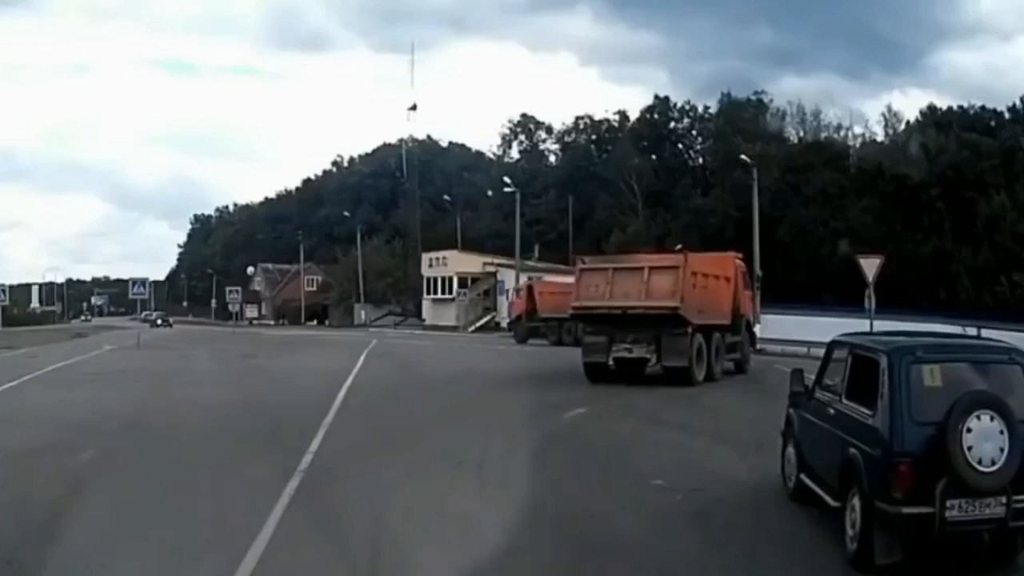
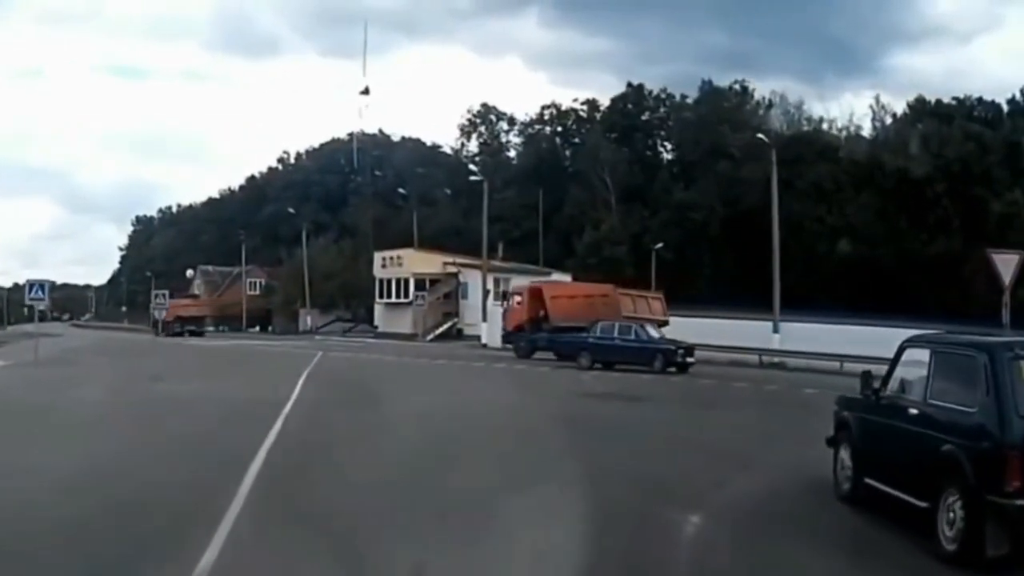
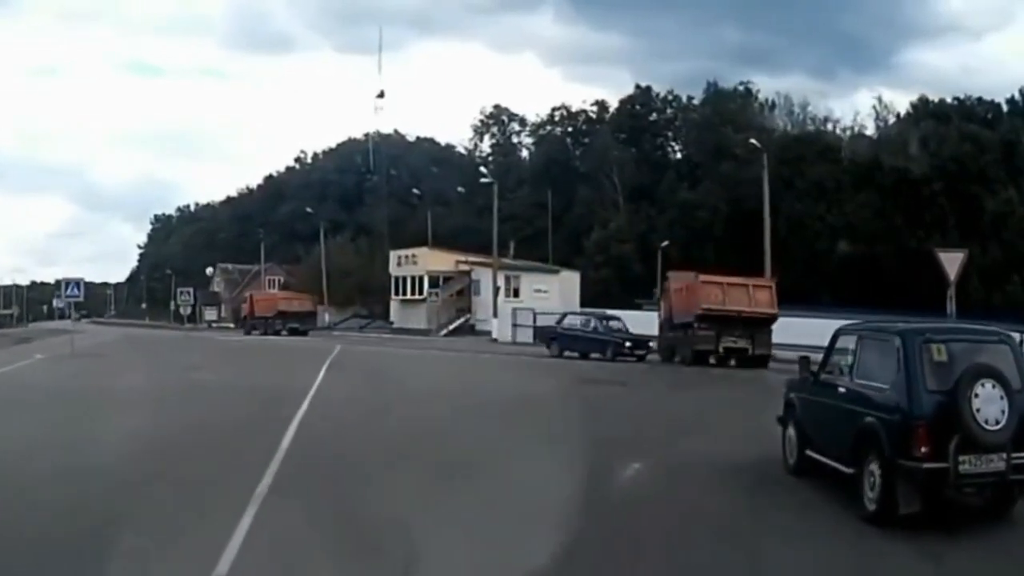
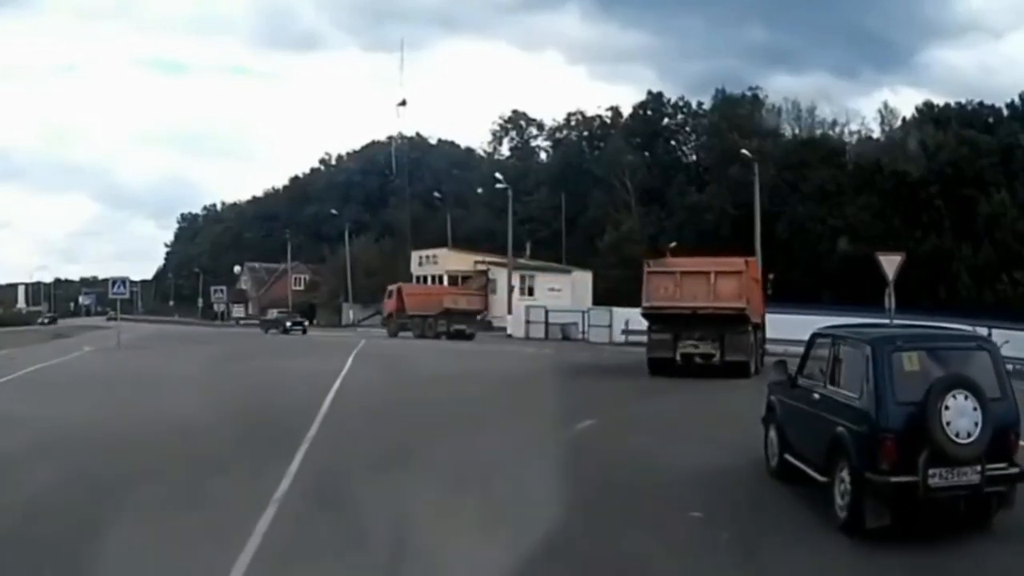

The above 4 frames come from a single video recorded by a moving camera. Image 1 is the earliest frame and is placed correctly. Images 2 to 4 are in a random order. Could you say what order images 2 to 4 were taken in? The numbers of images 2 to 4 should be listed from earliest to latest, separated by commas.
4, 3, 2
